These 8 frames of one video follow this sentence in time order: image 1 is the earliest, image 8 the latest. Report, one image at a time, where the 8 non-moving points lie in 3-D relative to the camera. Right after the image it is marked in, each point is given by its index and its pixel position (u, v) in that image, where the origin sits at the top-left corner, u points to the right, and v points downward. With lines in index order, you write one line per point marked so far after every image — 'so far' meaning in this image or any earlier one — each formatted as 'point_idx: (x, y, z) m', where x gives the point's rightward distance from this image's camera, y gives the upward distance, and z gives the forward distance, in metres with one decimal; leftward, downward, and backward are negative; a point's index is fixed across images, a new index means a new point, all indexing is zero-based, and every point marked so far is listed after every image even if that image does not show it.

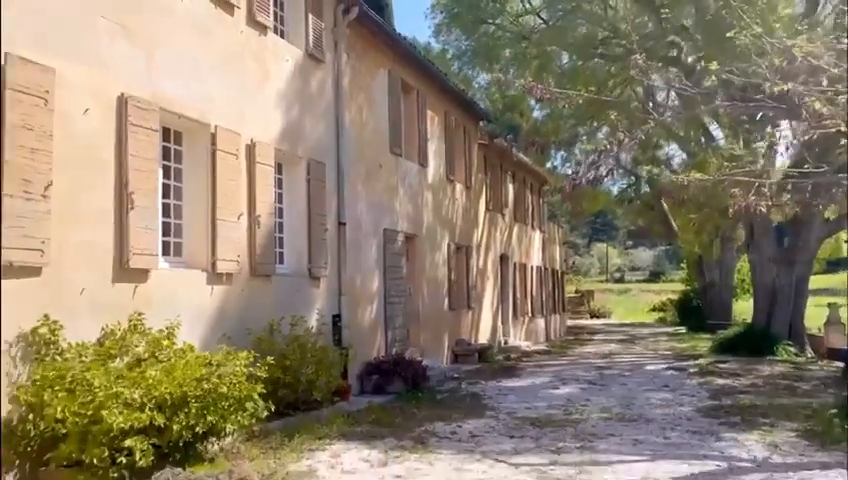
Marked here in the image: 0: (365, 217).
0: (-1.0, +0.4, +11.6) m
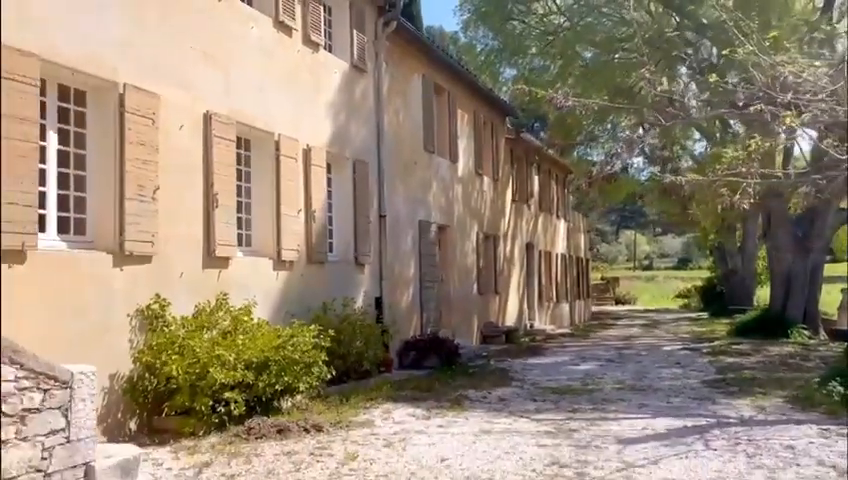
0: (-0.4, +0.6, +12.9) m
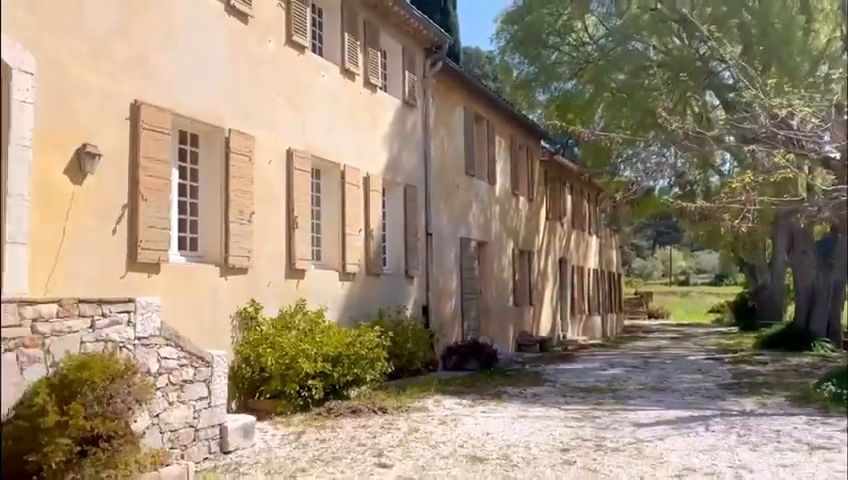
0: (+0.5, +0.3, +14.4) m
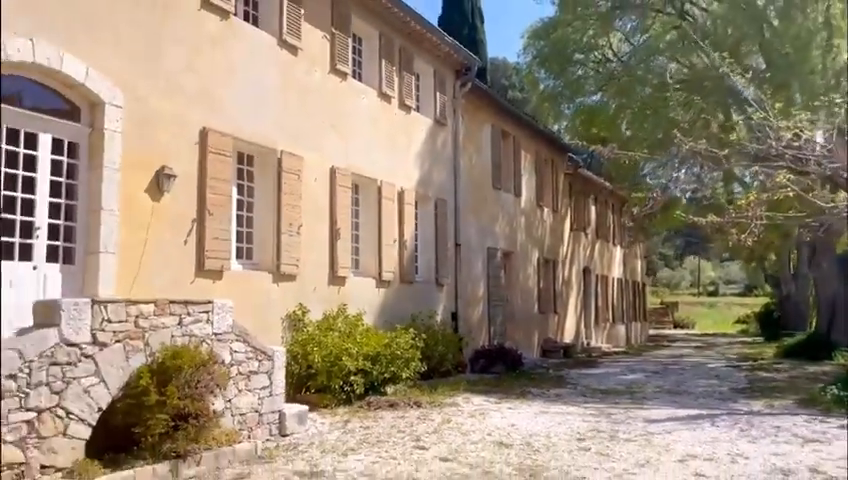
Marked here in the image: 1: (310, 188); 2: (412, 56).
0: (+1.2, +0.1, +15.2) m
1: (-1.7, +0.8, +10.0) m
2: (-0.3, +3.5, +12.8) m
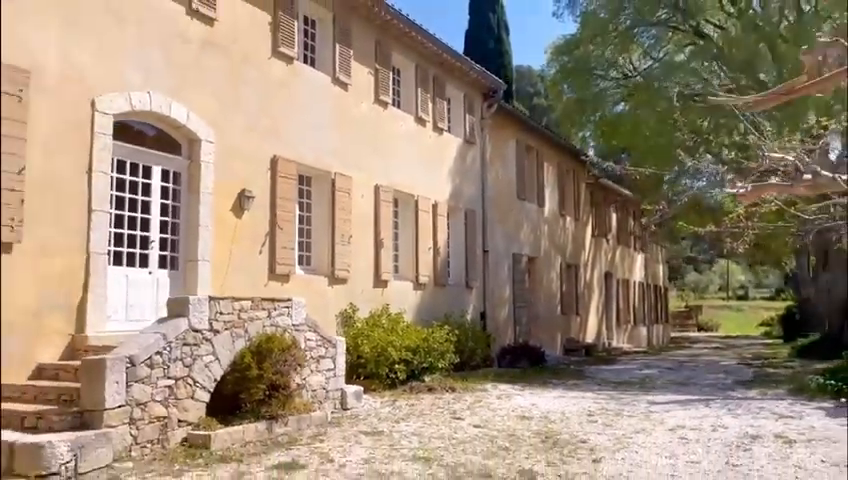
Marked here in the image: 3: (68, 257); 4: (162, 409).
0: (+1.9, -0.1, +16.7) m
1: (-1.2, +0.6, +11.6) m
2: (+0.4, +3.4, +14.4) m
3: (-3.8, -0.2, +7.0) m
4: (-2.5, -1.6, +6.3) m
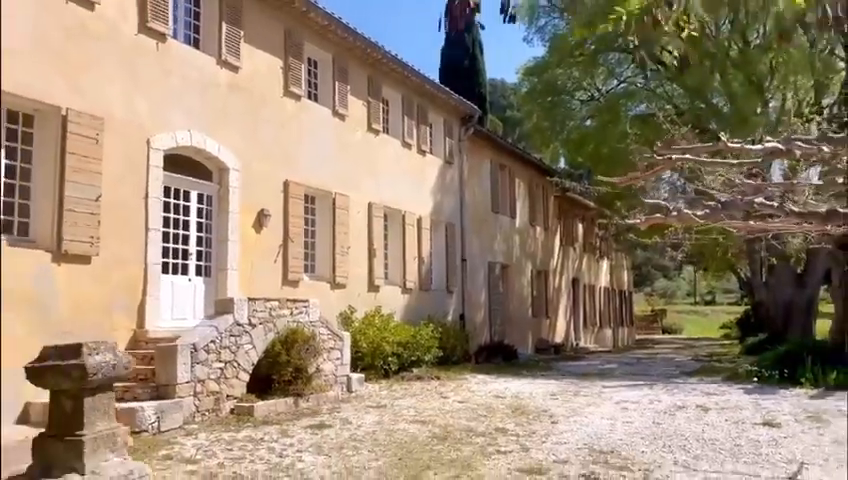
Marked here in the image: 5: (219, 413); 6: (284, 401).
0: (+1.5, -0.4, +18.6) m
1: (-1.4, +0.4, +13.4) m
2: (0.0, +3.1, +16.3) m
3: (-3.8, -0.4, +8.7) m
4: (-2.5, -1.7, +8.0) m
5: (-2.4, -2.1, +8.0) m
6: (-1.8, -2.1, +8.5) m
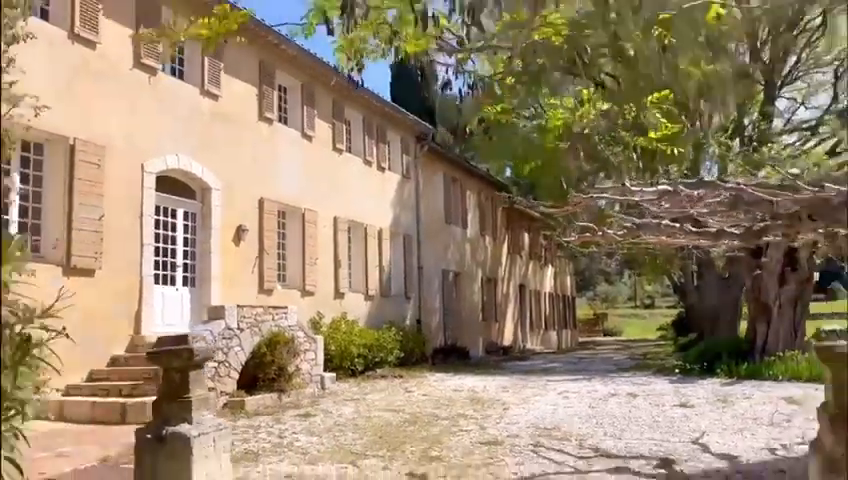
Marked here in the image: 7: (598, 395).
0: (+0.3, -0.7, +19.9) m
1: (-2.2, +0.2, +14.5) m
2: (-1.0, +2.9, +17.6) m
3: (-4.3, -0.6, +9.7) m
4: (-2.9, -1.9, +9.0) m
5: (-2.8, -2.3, +9.0) m
6: (-2.2, -2.3, +9.6) m
7: (+2.8, -2.5, +10.7) m
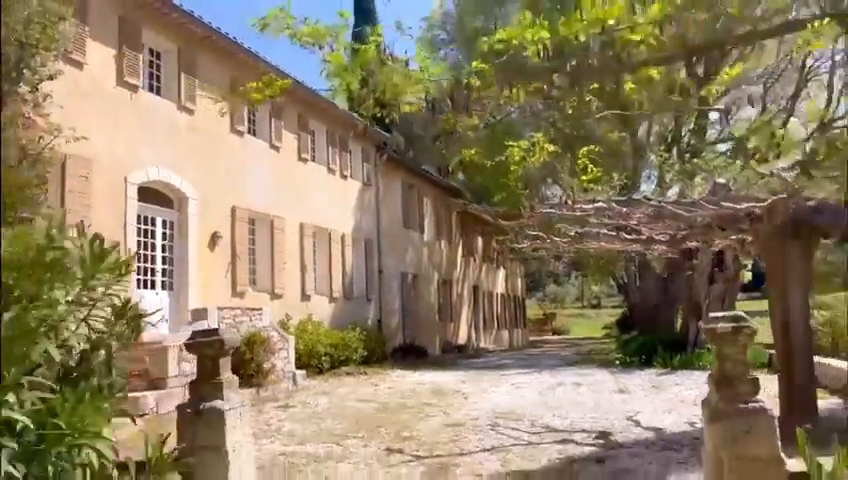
0: (-1.0, -0.8, +20.9) m
1: (-3.1, 0.0, +15.3) m
2: (-2.1, +2.7, +18.4) m
3: (-4.8, -0.7, +10.3) m
4: (-3.3, -2.0, +9.8) m
5: (-3.3, -2.4, +9.8) m
6: (-2.7, -2.4, +10.4) m
7: (+2.2, -2.6, +11.9) m
